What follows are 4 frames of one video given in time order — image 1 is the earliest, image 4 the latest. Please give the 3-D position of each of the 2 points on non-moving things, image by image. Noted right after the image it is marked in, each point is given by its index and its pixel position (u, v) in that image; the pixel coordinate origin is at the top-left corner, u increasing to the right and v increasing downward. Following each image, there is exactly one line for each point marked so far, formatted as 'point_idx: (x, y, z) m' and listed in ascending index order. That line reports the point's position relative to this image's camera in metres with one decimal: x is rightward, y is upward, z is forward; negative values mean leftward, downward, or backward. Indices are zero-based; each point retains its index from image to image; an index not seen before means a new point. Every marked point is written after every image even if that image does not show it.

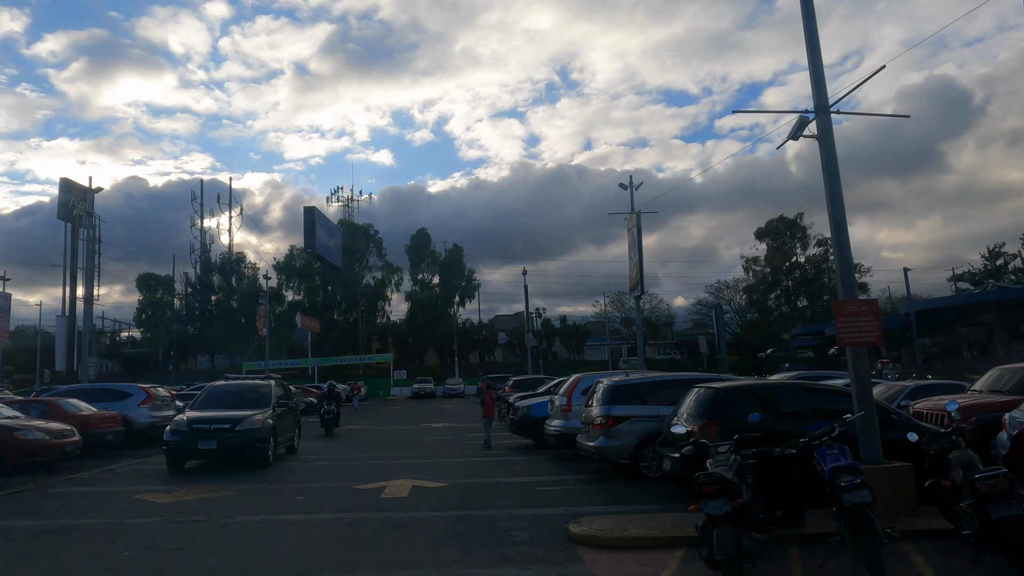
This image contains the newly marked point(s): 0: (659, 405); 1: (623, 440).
0: (+2.4, -1.9, +11.9) m
1: (+1.8, -2.4, +11.5) m
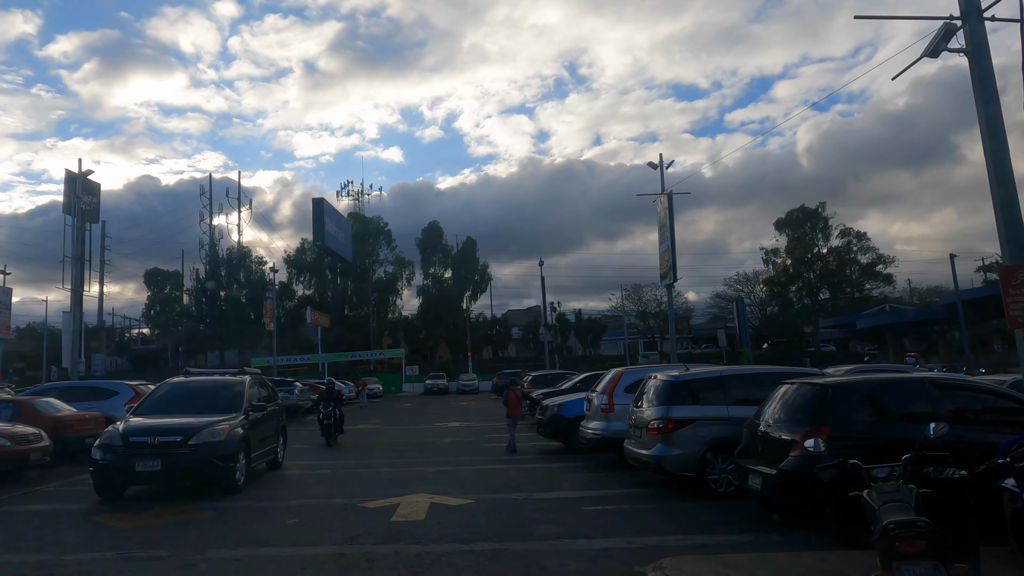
0: (+2.9, -1.6, +9.8) m
1: (+2.3, -2.1, +9.5) m
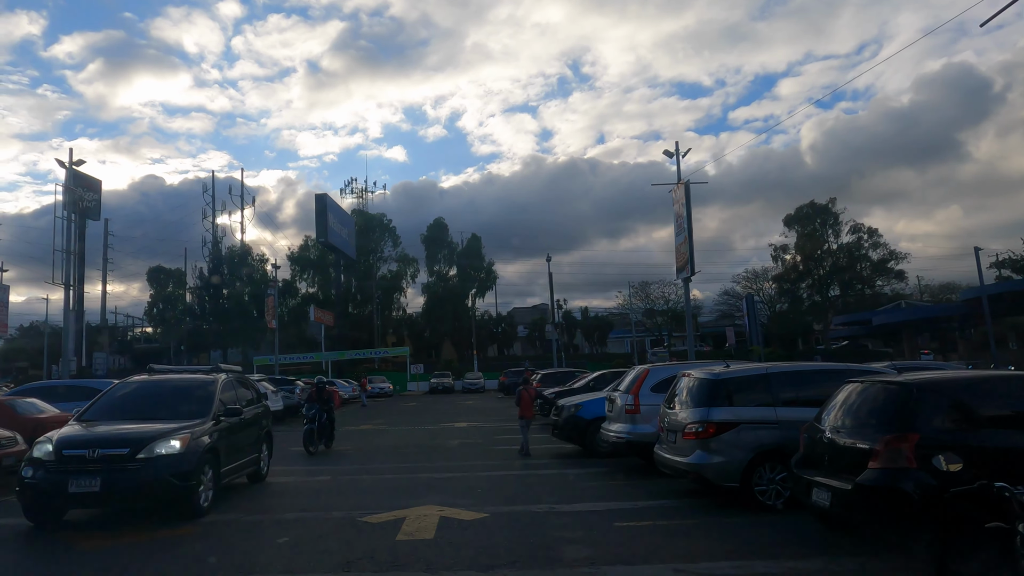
0: (+3.2, -1.4, +8.7) m
1: (+2.5, -1.9, +8.4) m
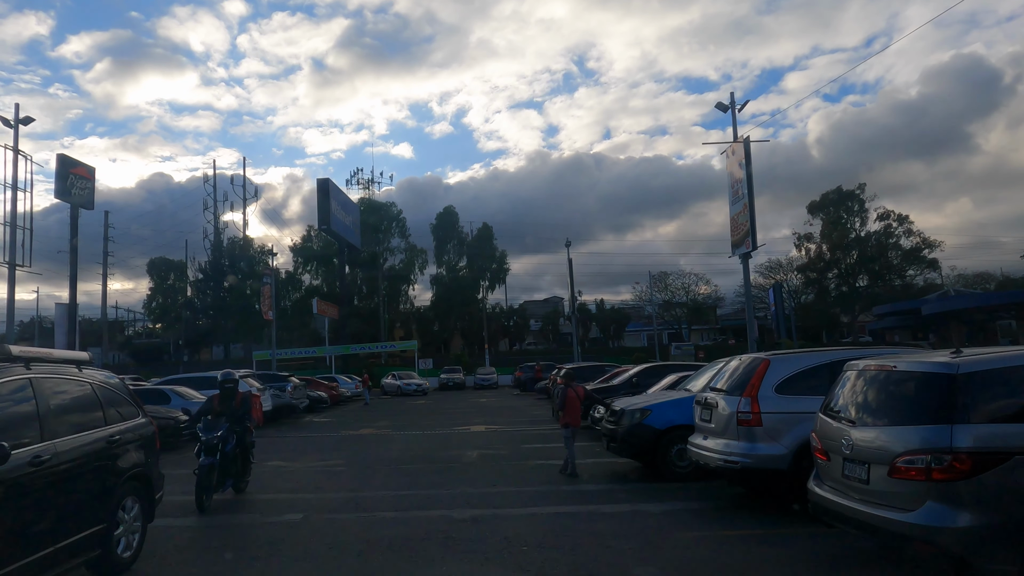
0: (+3.7, -0.9, +4.9) m
1: (+3.1, -1.4, +4.6) m
